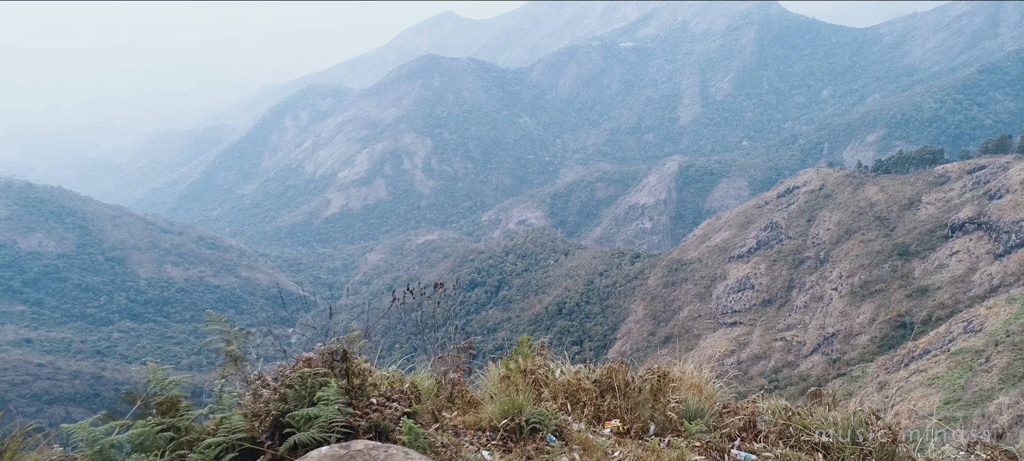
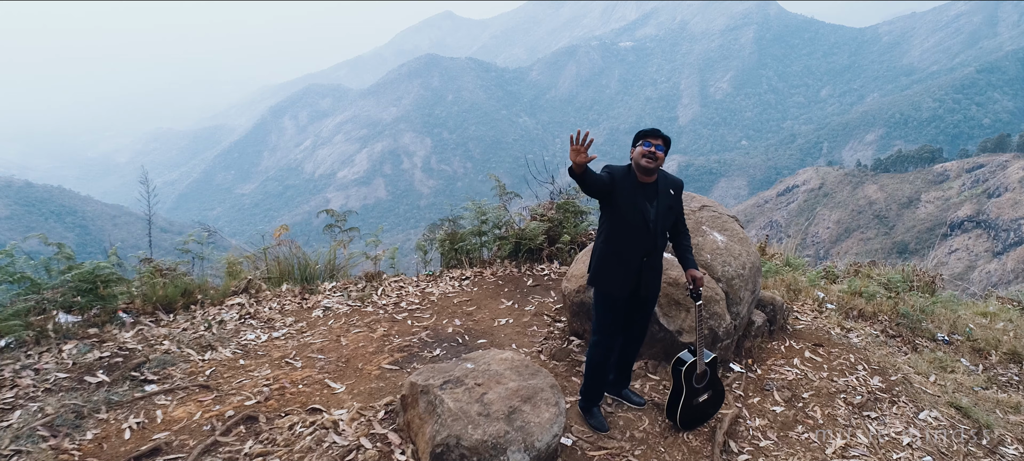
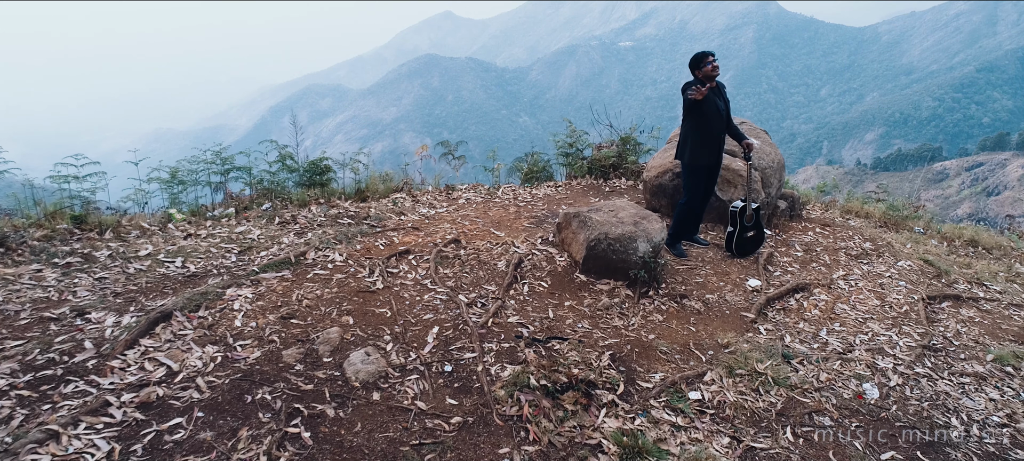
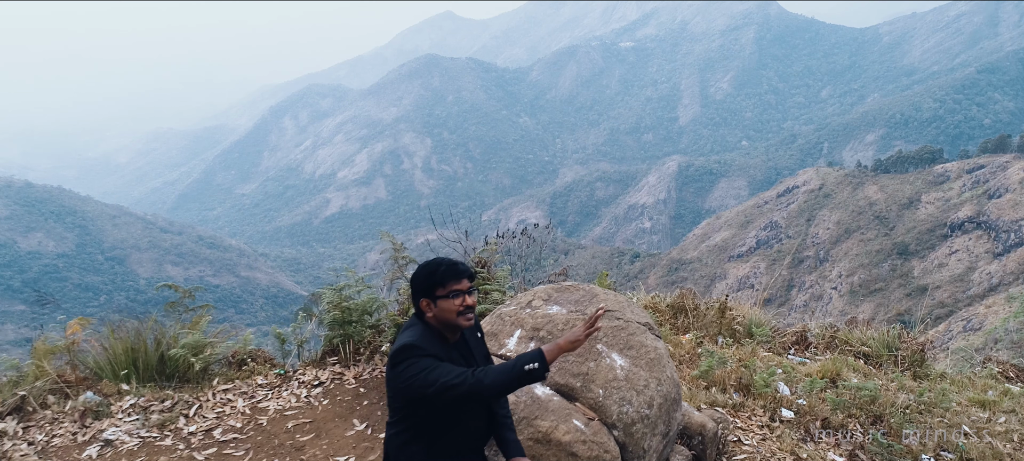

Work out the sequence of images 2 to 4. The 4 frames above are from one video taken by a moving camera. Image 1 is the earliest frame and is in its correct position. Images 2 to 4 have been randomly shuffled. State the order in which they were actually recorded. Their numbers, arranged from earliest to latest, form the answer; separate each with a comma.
4, 2, 3
